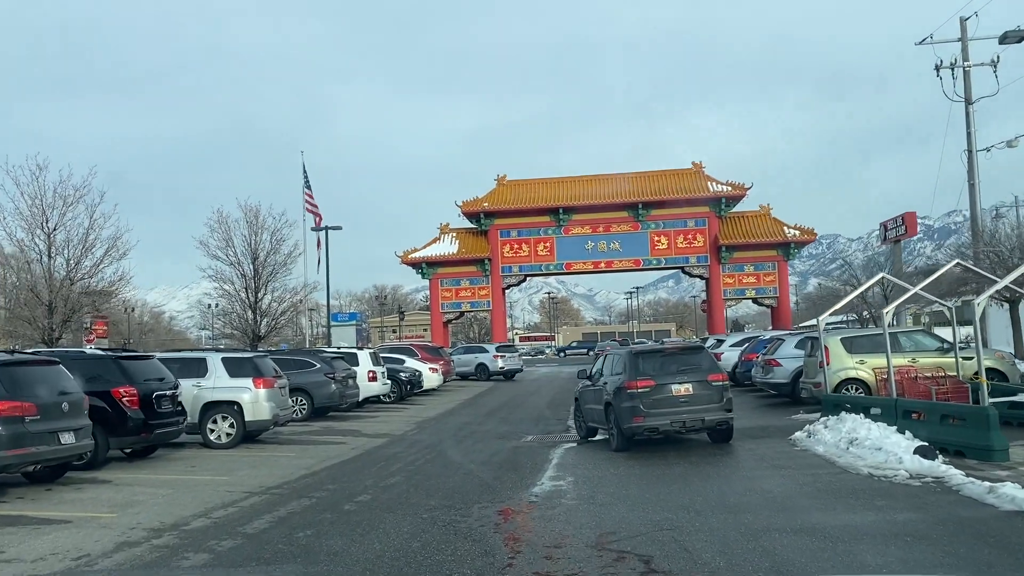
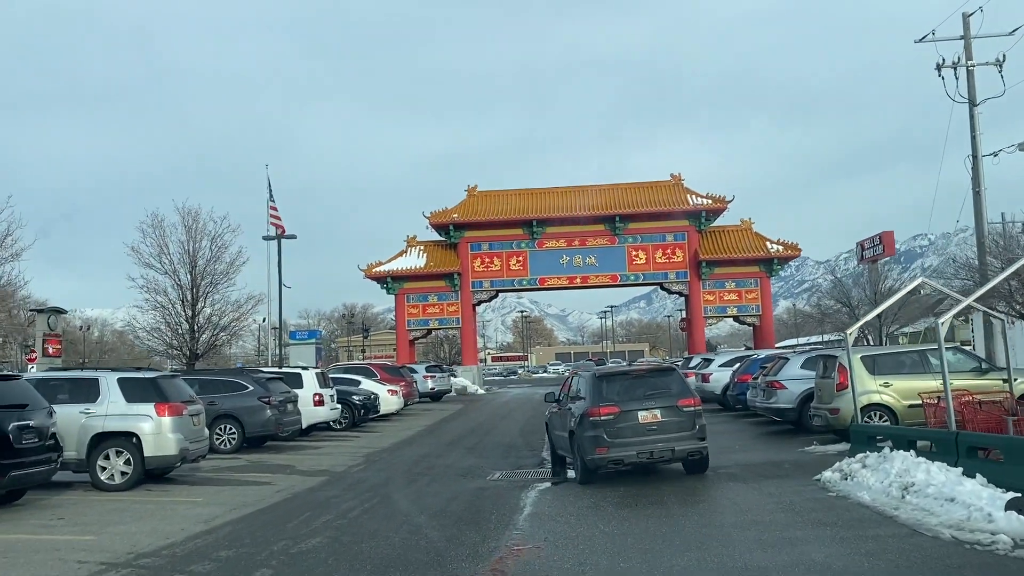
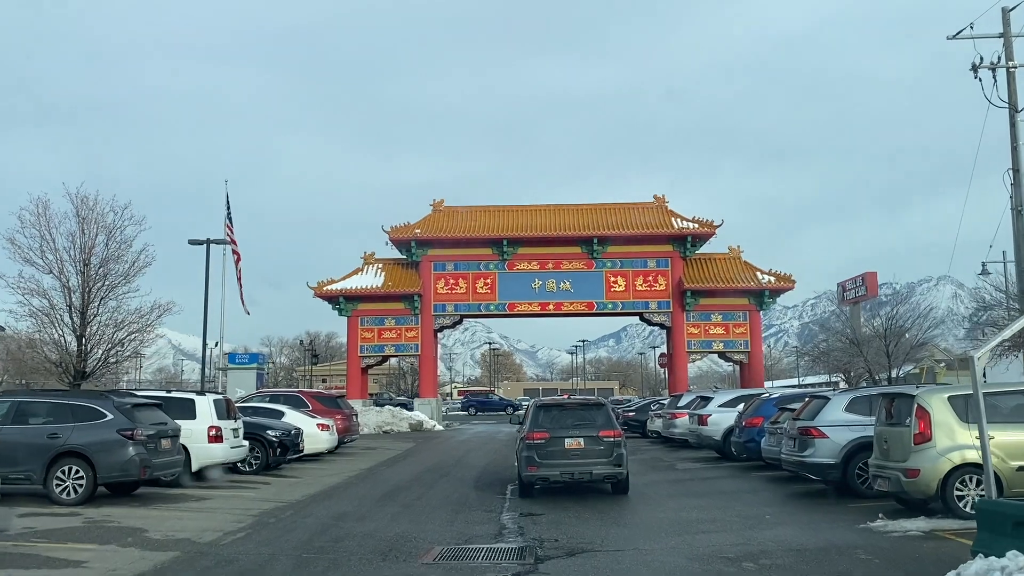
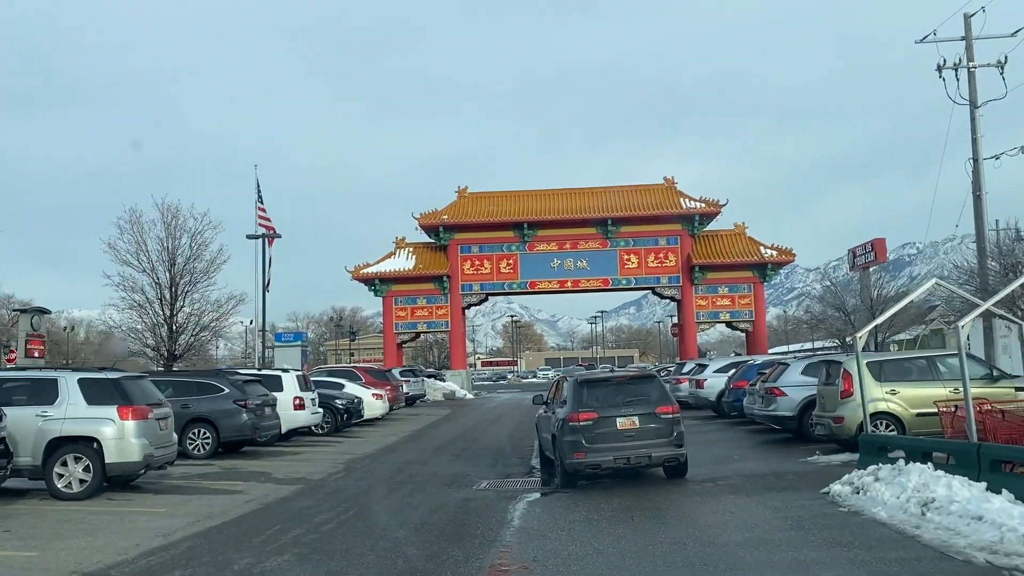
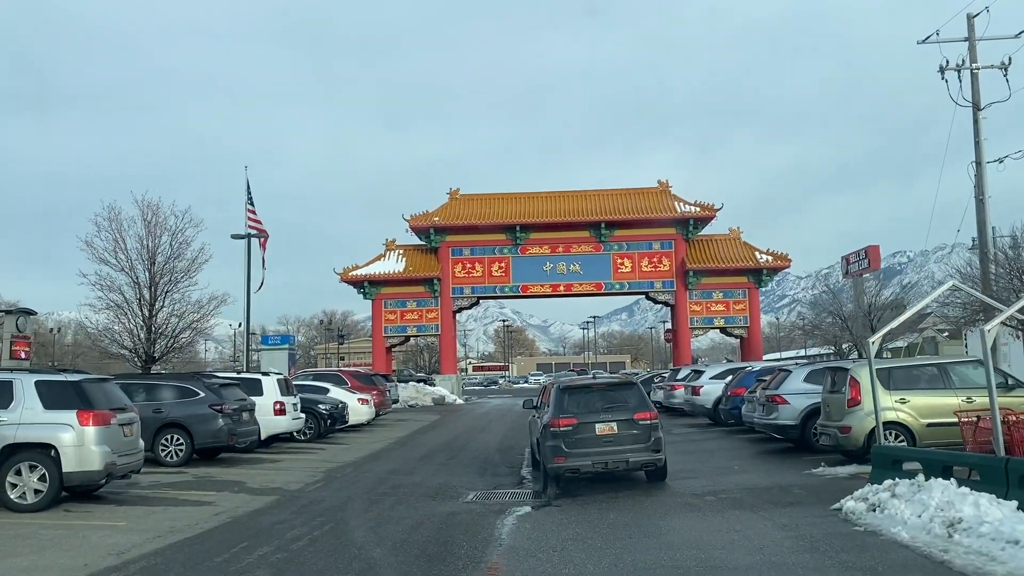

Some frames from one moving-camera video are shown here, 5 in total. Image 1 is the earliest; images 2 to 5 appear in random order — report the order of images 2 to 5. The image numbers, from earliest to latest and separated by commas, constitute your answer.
2, 4, 5, 3
